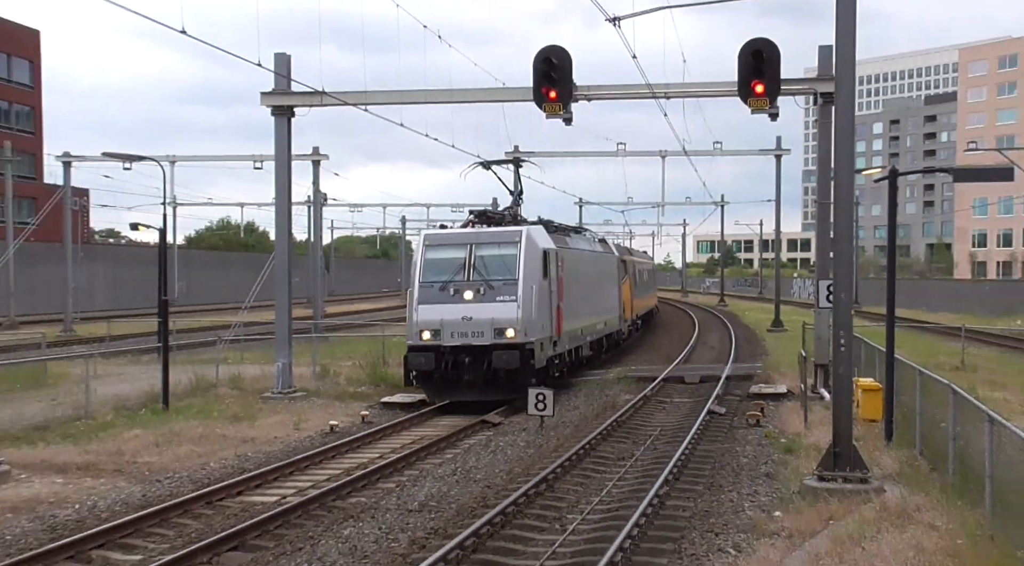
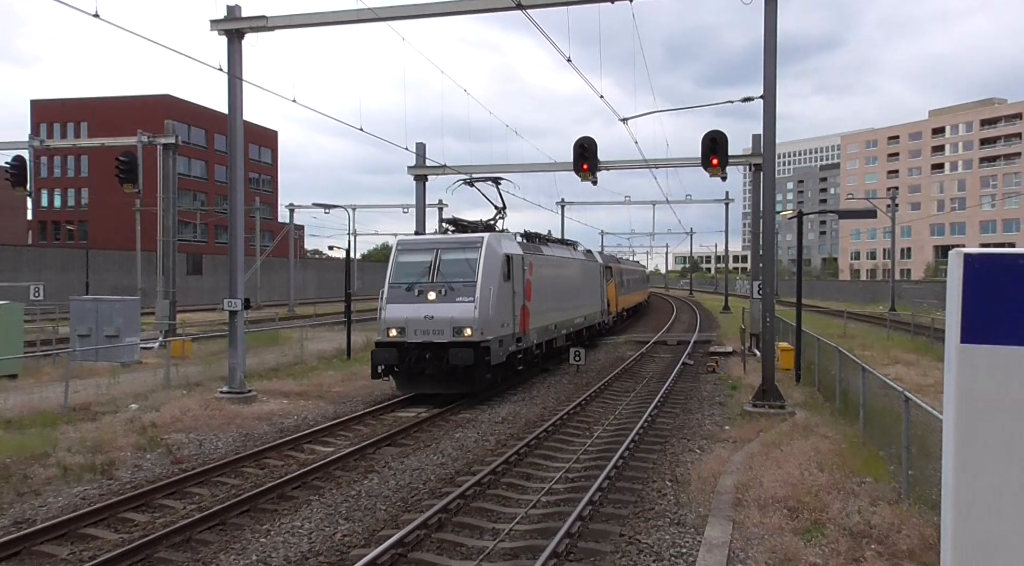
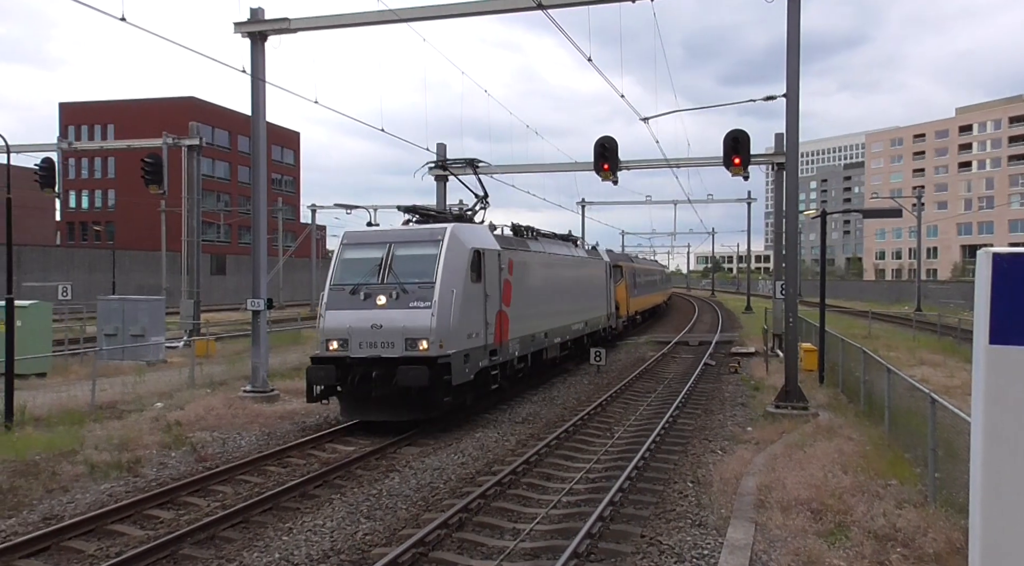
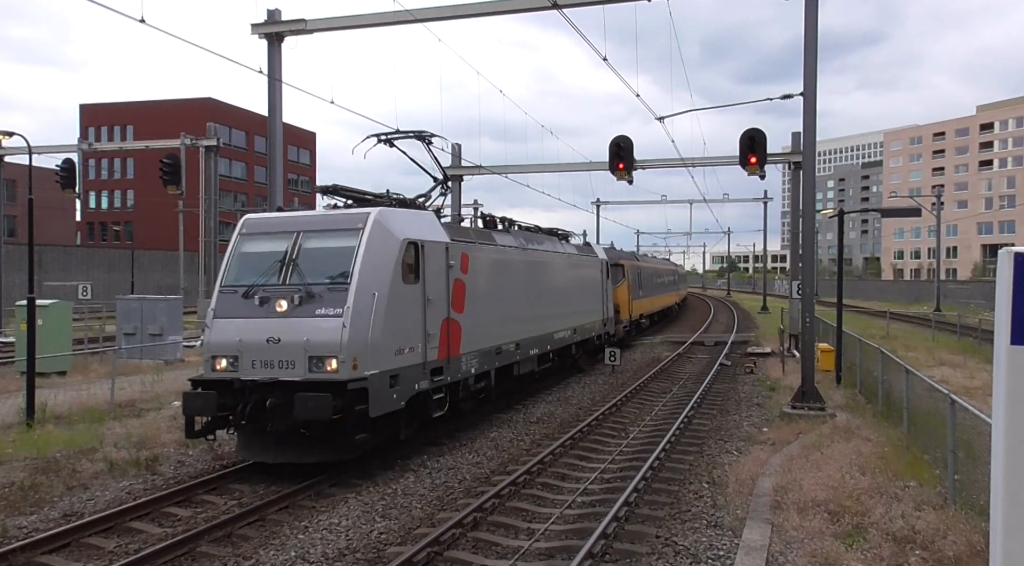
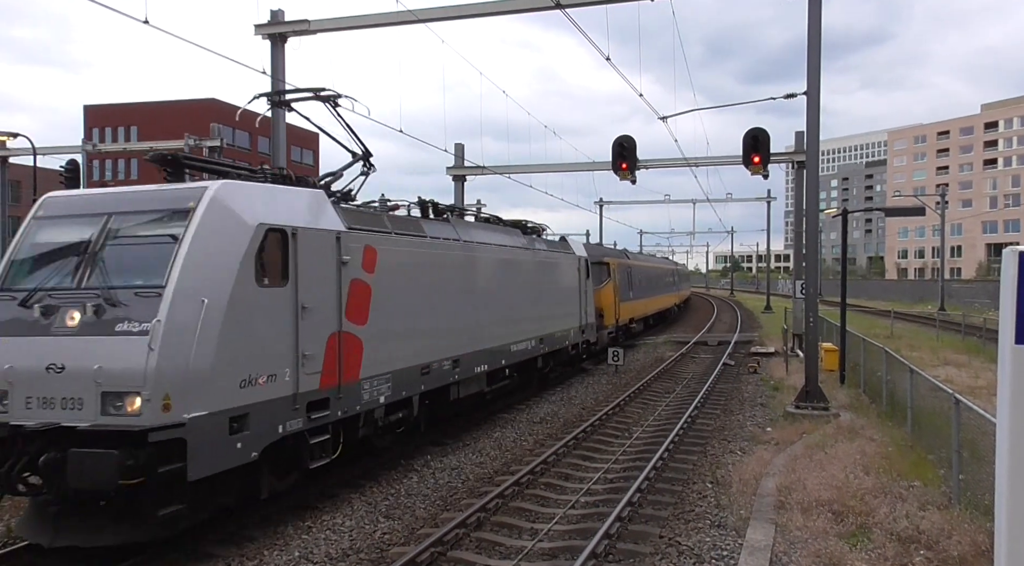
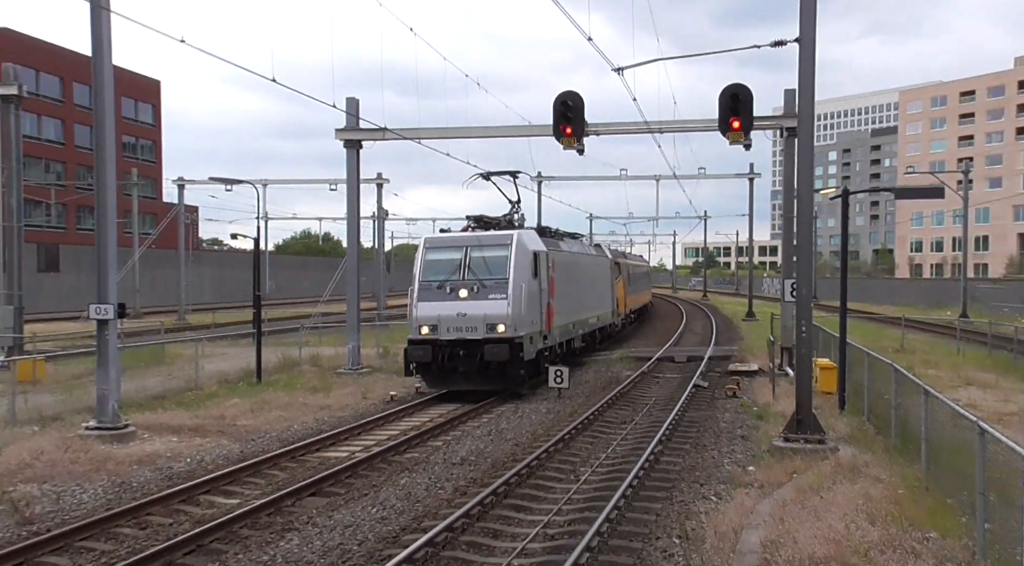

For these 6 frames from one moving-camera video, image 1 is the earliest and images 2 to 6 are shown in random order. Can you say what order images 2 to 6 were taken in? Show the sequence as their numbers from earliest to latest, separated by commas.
6, 2, 3, 4, 5
